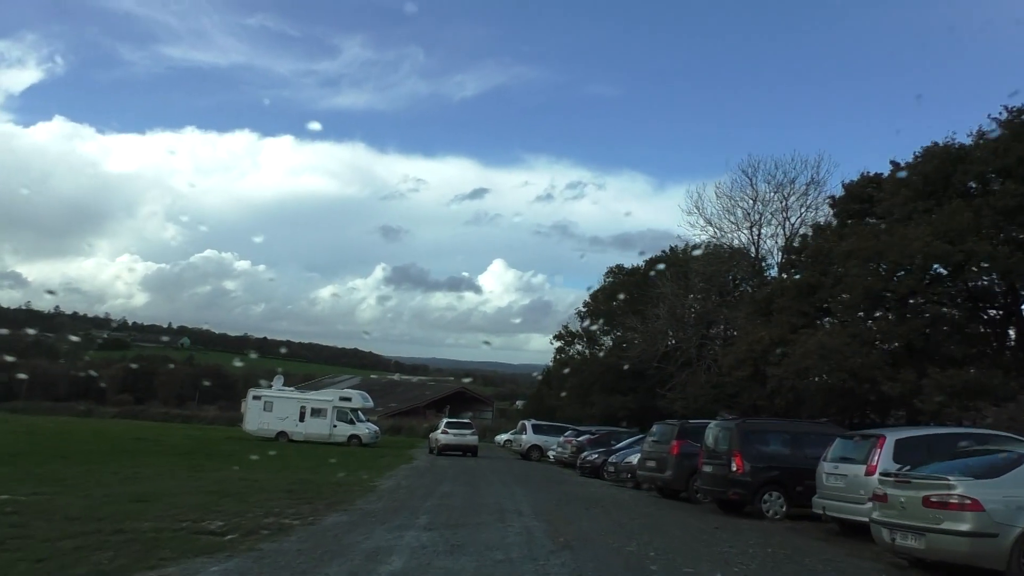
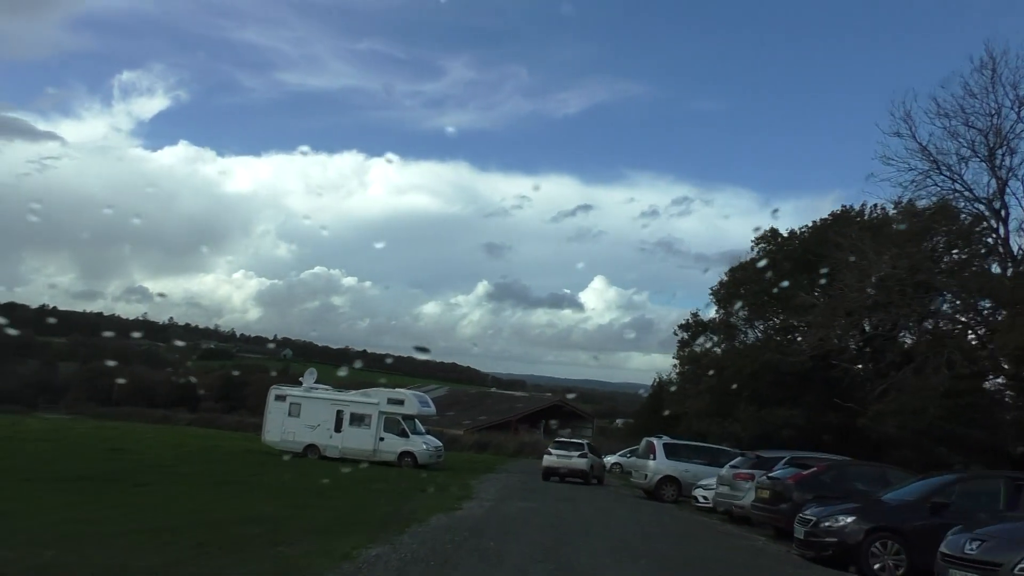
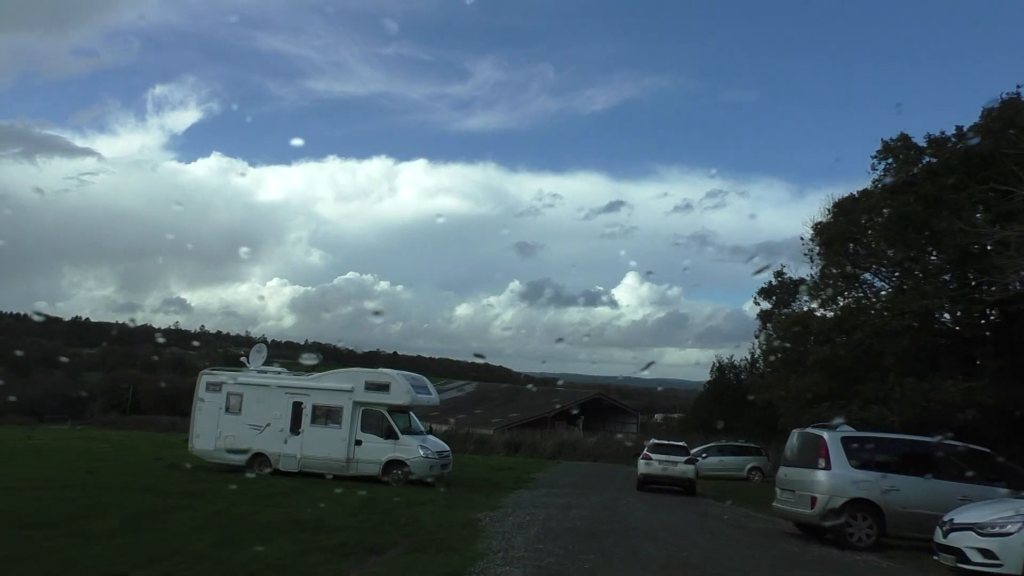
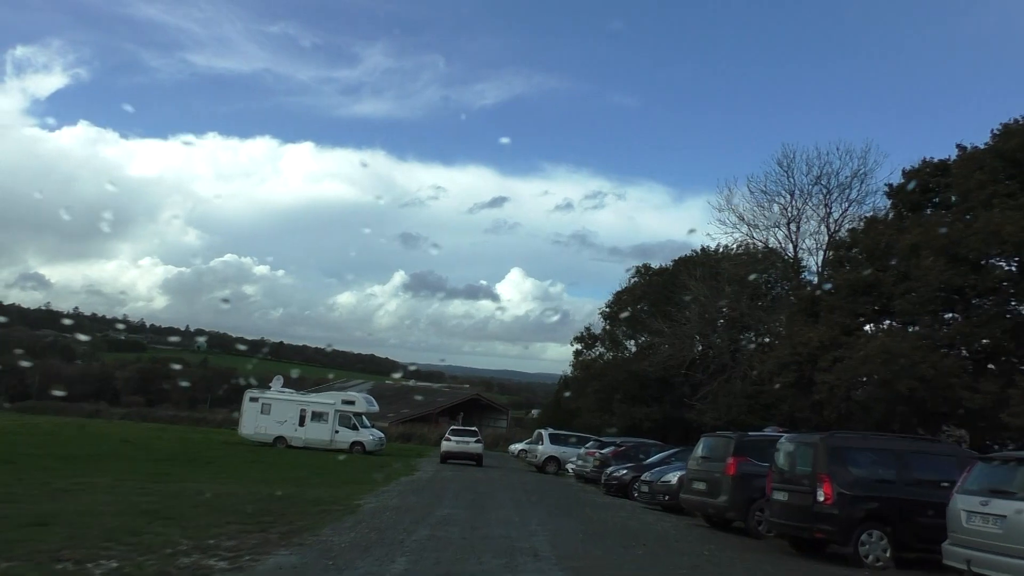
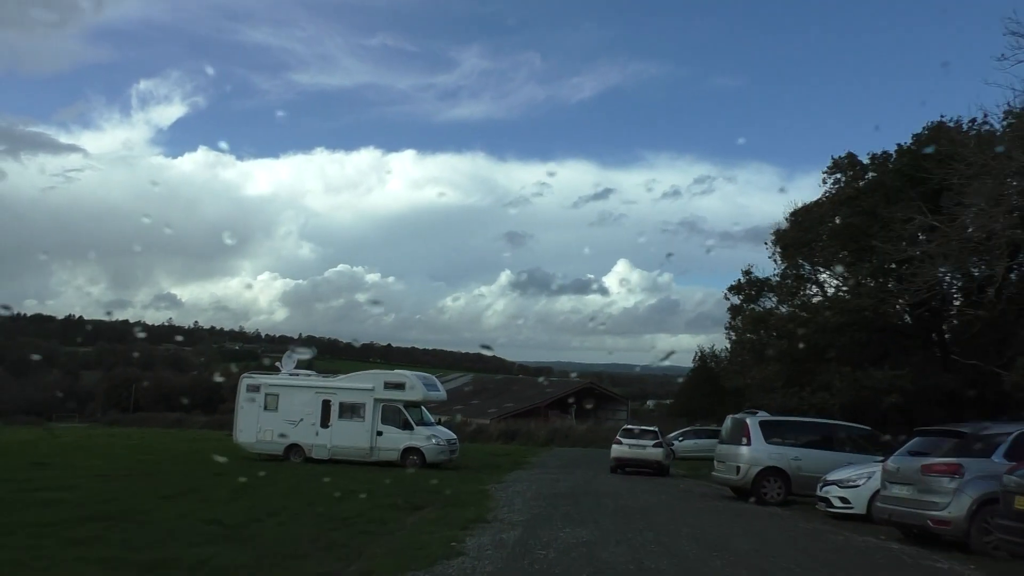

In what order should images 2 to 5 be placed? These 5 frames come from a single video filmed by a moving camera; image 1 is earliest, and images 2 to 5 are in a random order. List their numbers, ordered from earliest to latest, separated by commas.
4, 2, 5, 3
